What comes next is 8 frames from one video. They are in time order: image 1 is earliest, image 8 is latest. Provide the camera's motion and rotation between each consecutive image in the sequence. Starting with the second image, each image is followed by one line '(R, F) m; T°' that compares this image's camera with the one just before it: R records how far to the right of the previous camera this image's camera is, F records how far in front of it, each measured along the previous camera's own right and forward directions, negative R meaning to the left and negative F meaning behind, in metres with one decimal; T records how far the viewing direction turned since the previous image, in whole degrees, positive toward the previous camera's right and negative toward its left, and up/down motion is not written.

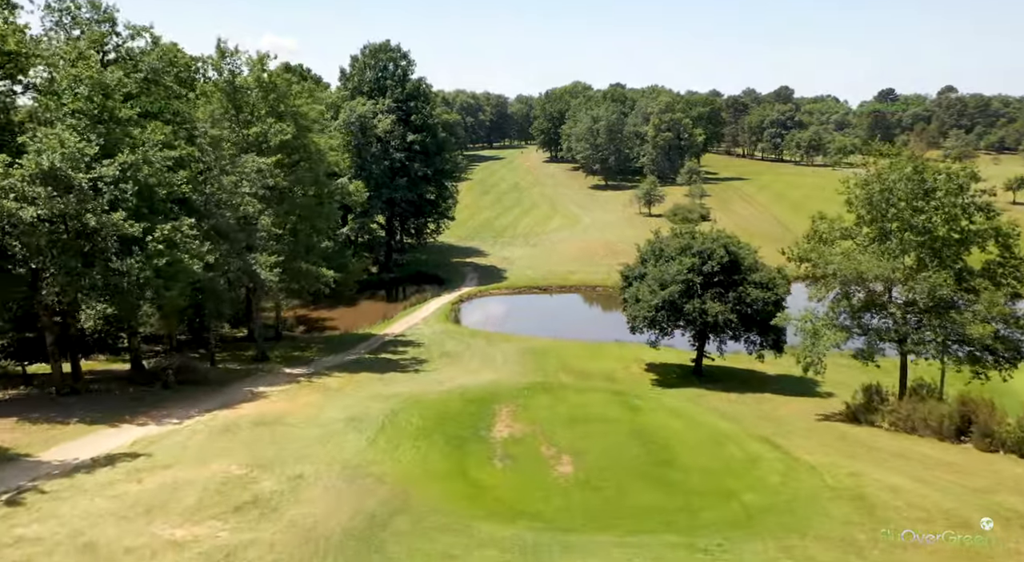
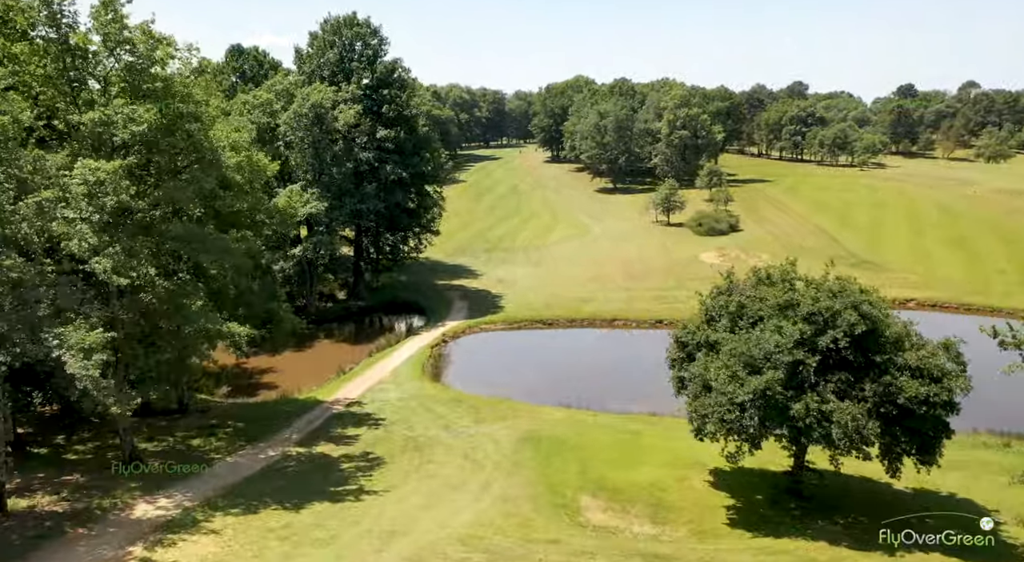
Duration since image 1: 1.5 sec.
(+0.1, +12.3) m; 0°
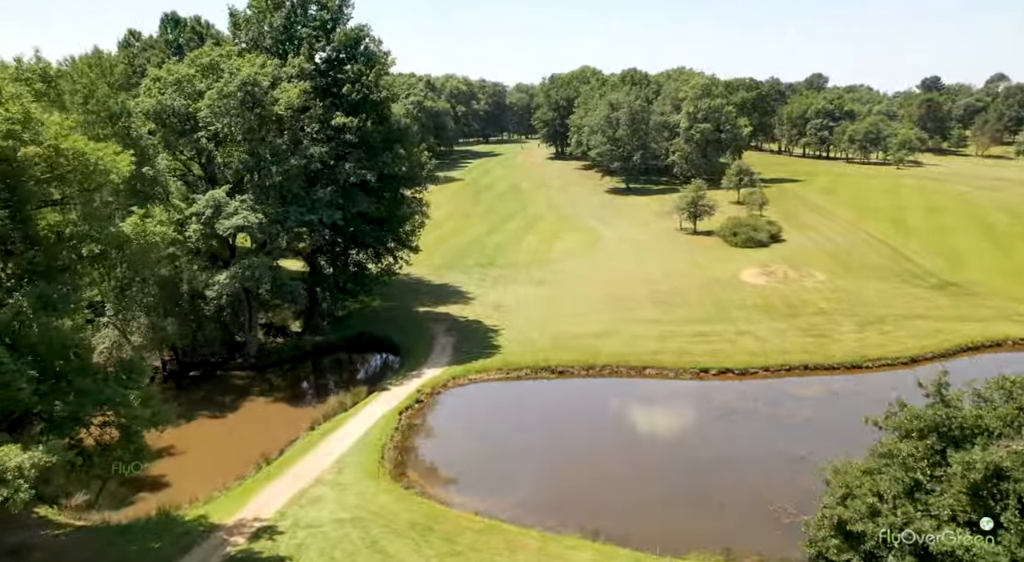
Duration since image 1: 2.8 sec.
(+0.1, +11.8) m; 0°
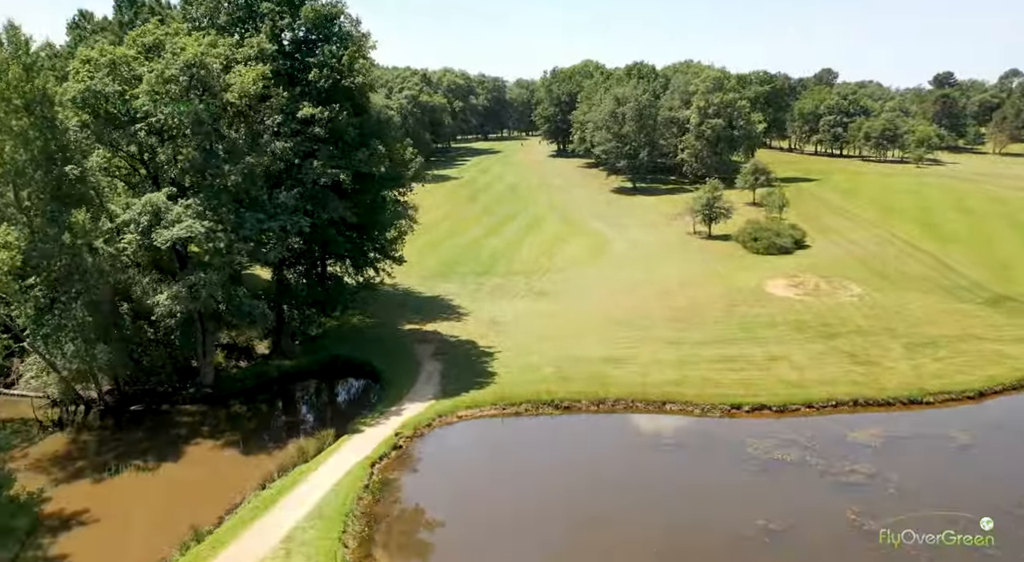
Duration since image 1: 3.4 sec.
(+0.1, +5.6) m; 0°
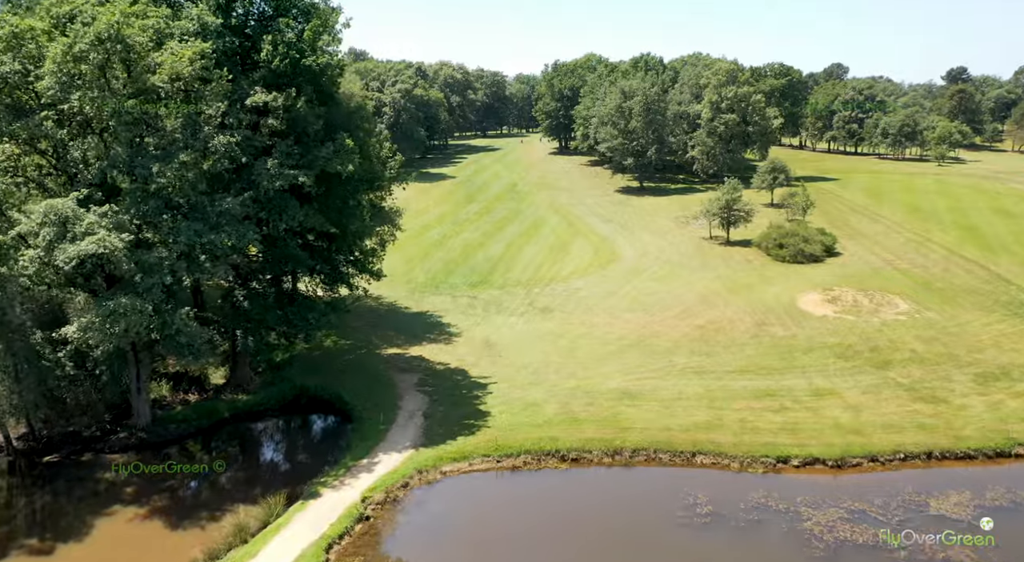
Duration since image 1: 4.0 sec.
(+0.1, +5.8) m; 0°
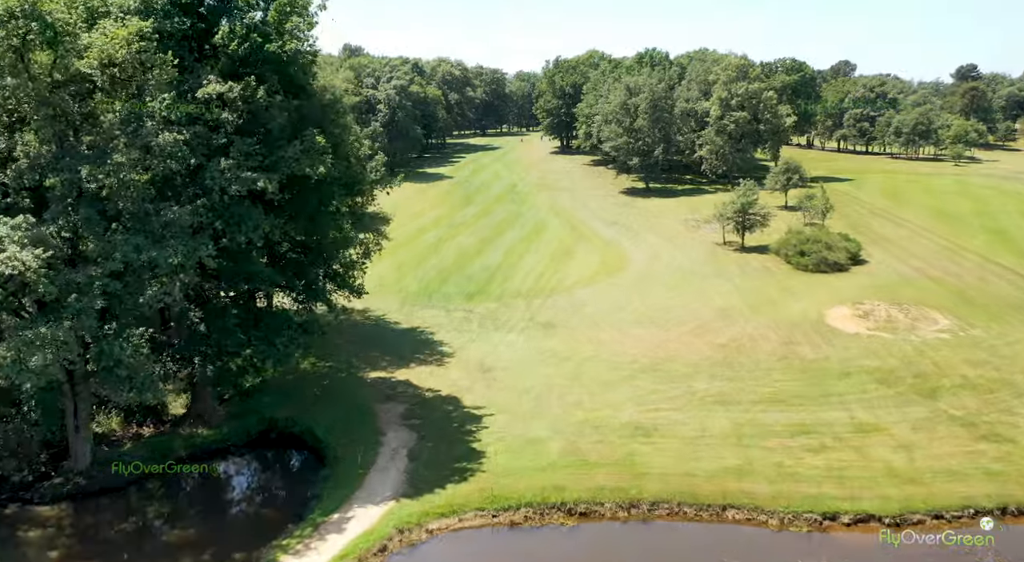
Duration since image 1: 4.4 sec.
(+0.1, +4.0) m; 0°
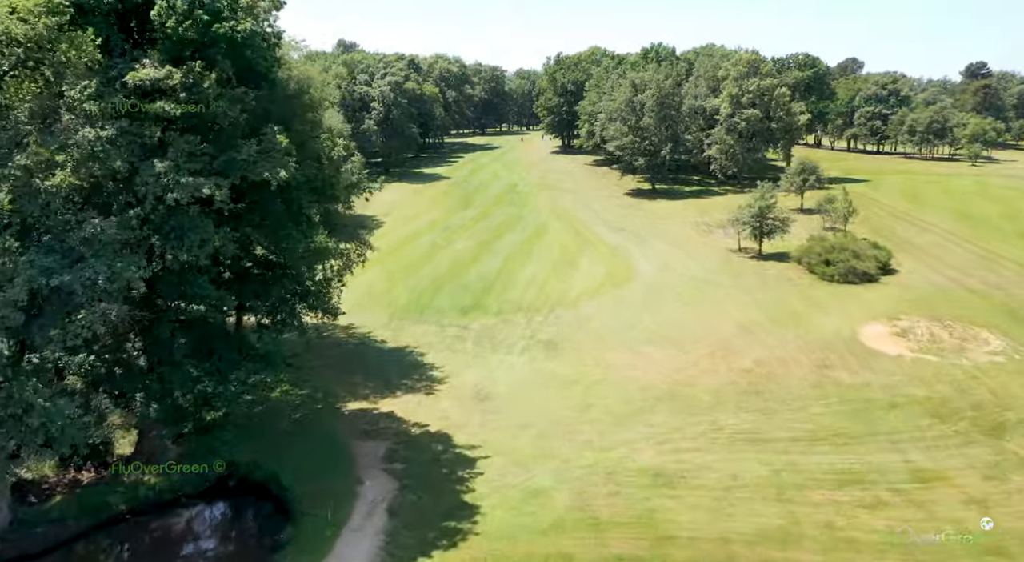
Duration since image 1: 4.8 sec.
(0.0, +4.0) m; 0°
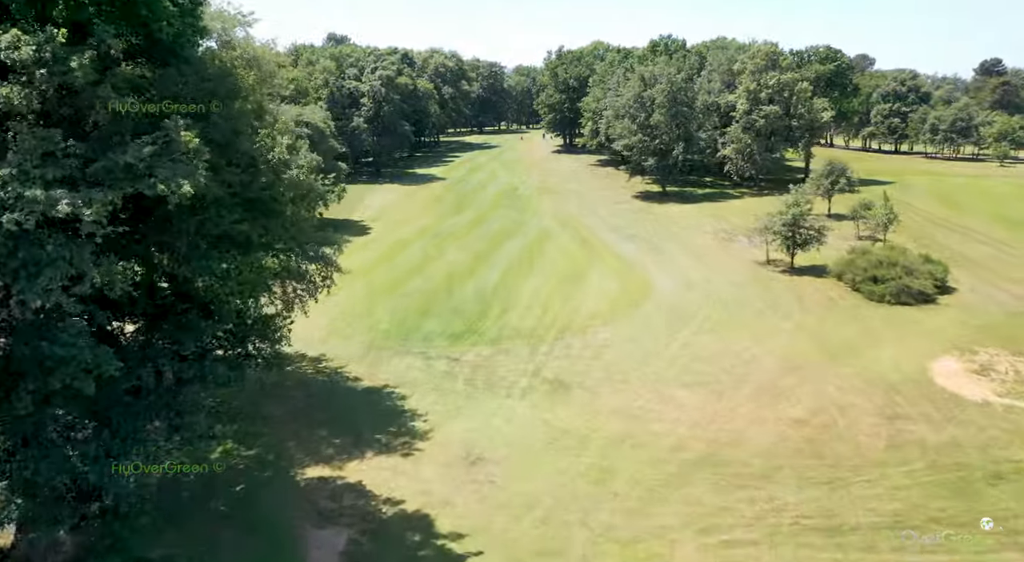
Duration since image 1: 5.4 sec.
(0.0, +6.0) m; 0°
